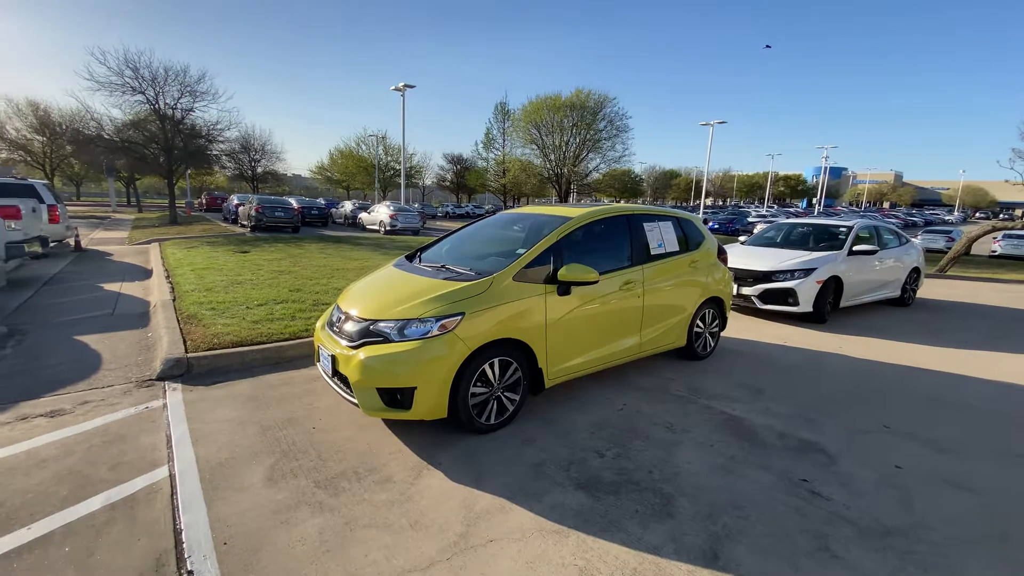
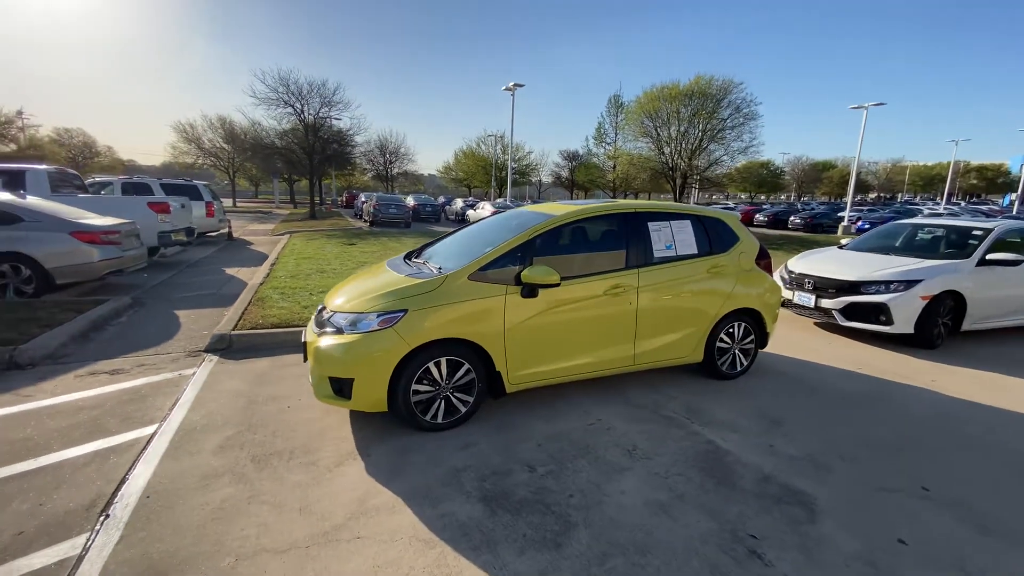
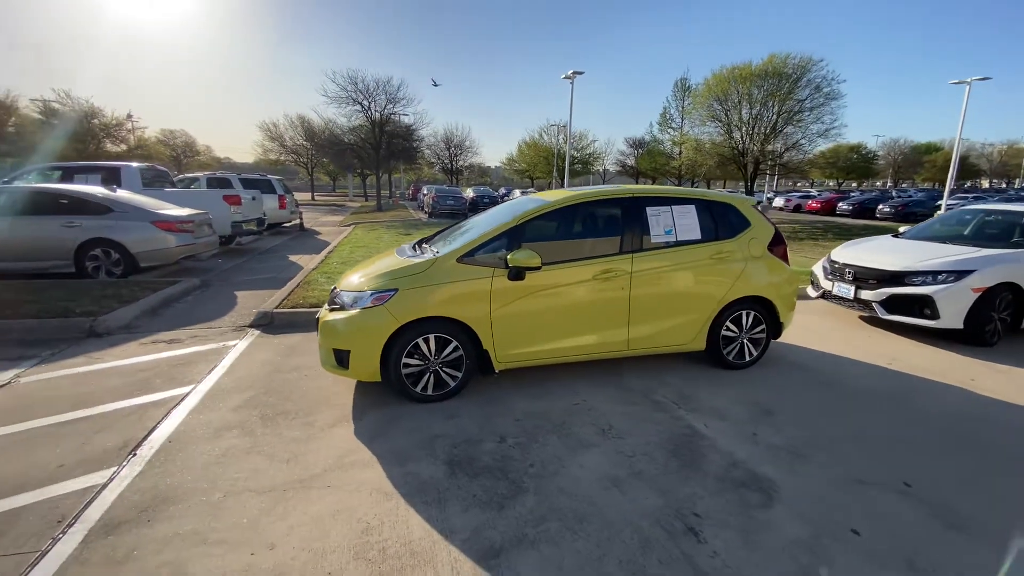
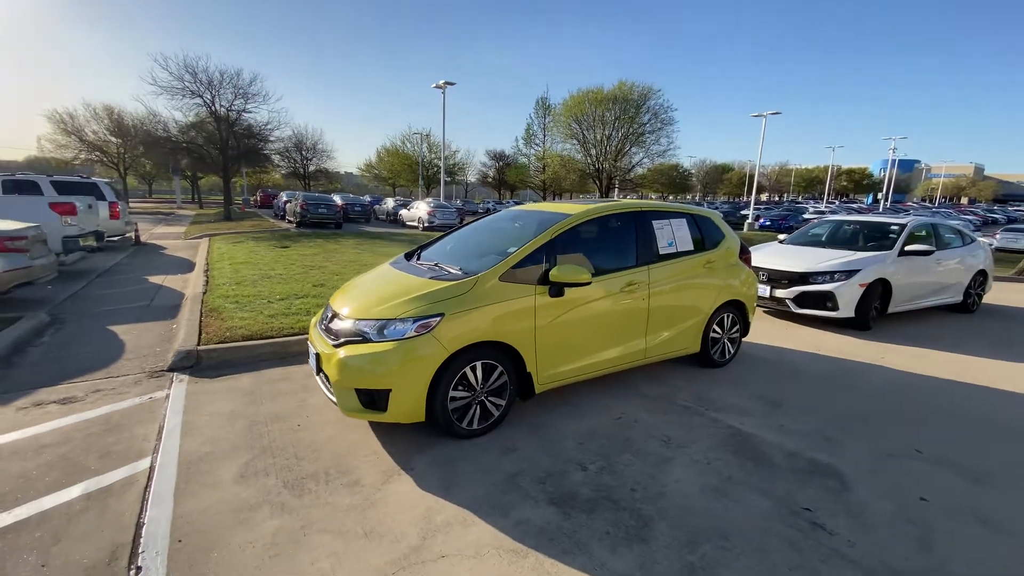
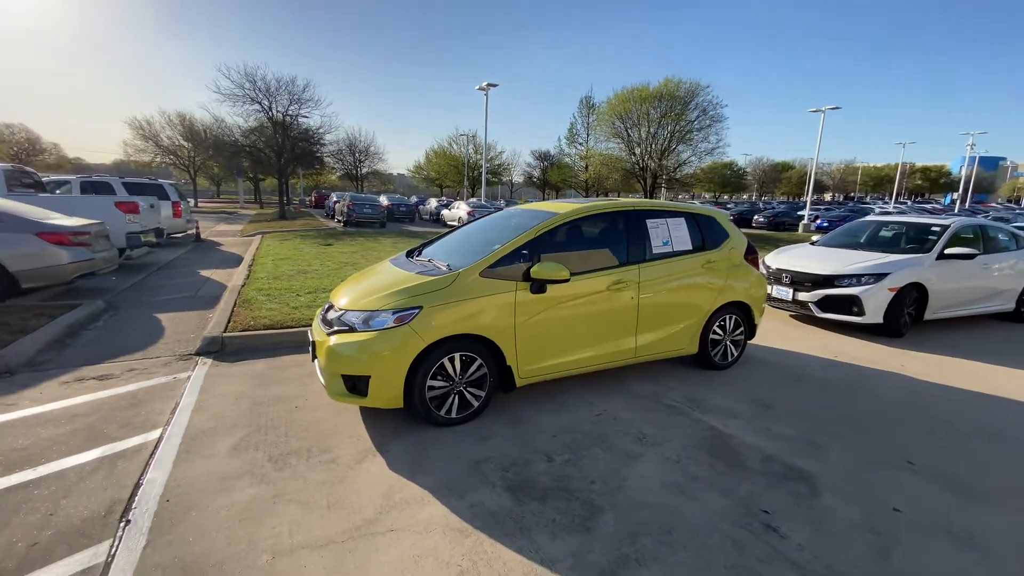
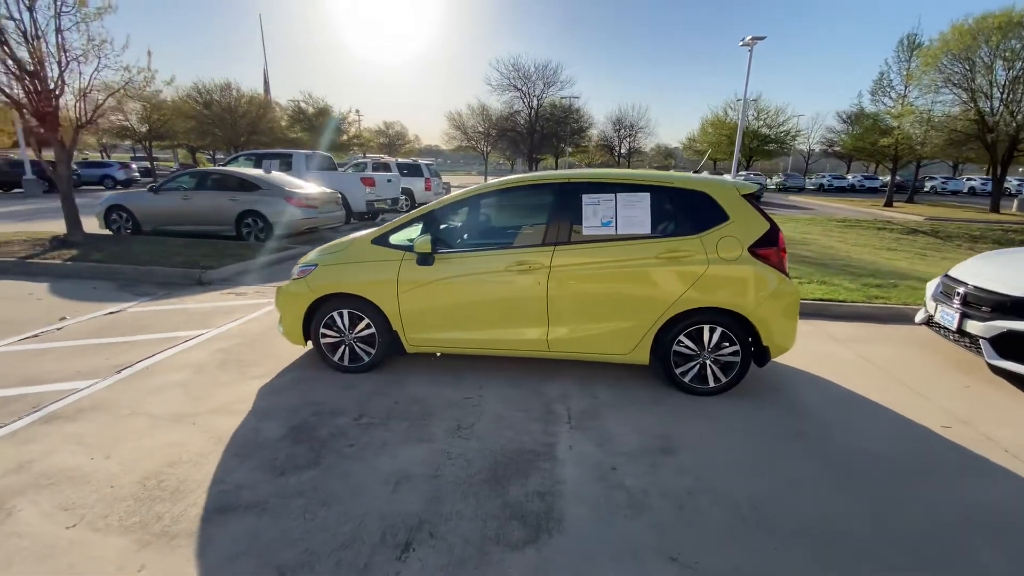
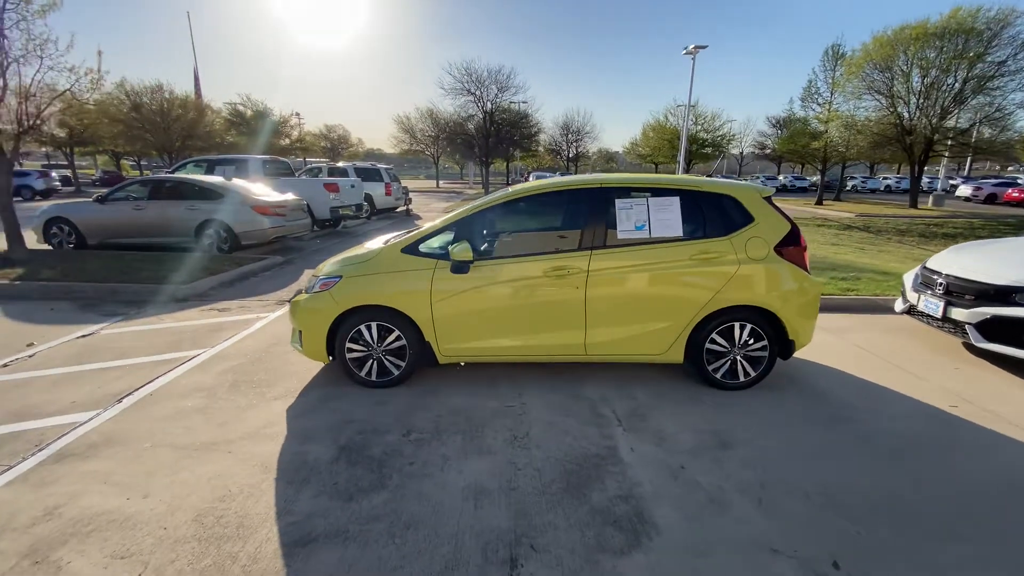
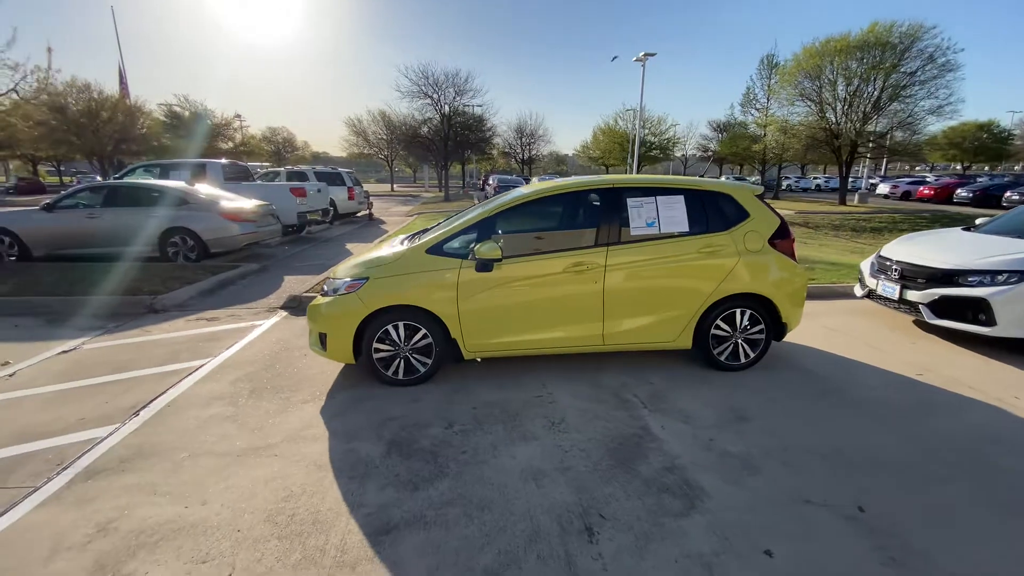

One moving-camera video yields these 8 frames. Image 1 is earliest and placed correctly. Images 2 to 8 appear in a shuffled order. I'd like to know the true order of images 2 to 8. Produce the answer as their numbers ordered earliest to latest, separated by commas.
4, 5, 2, 3, 8, 7, 6
